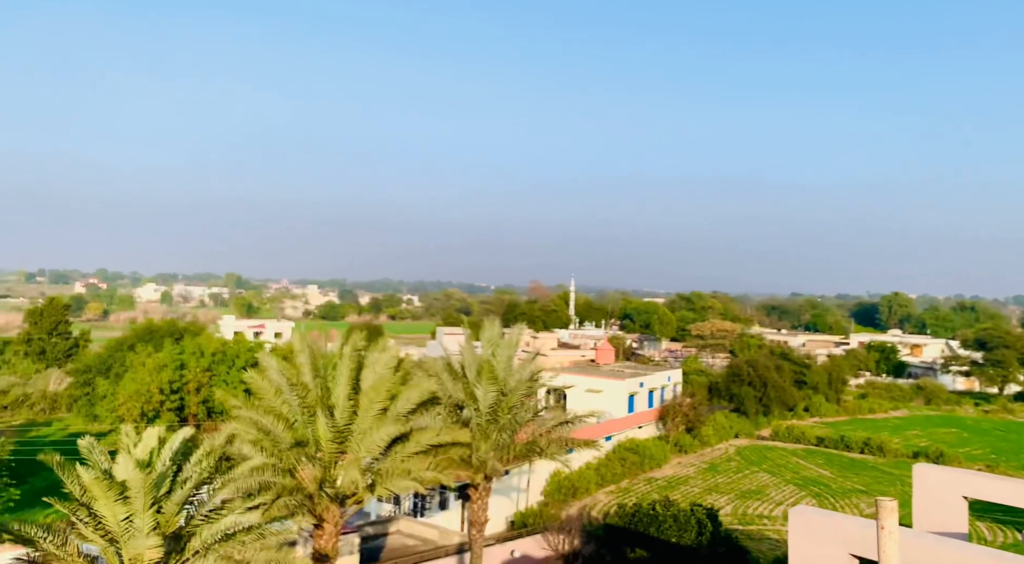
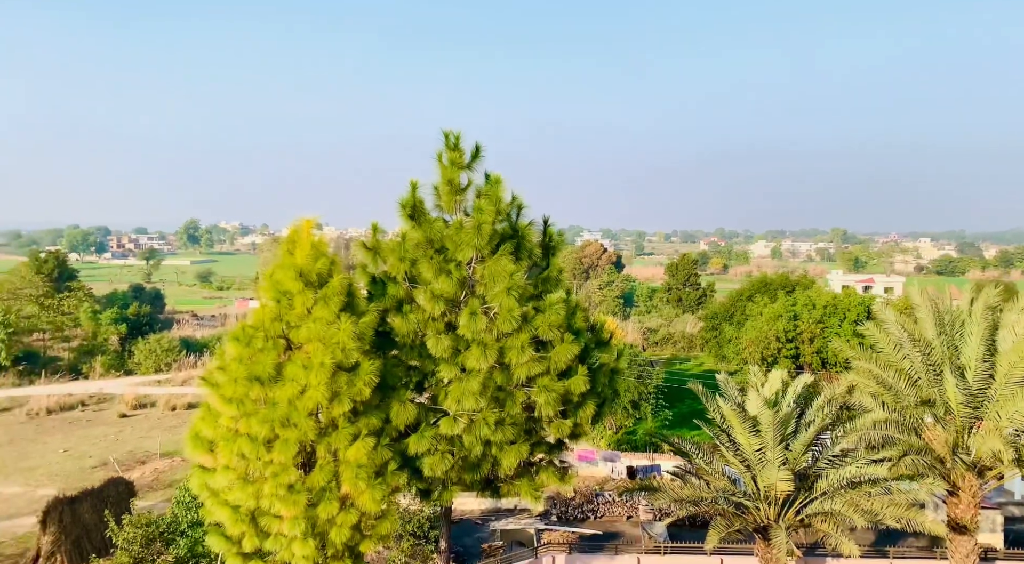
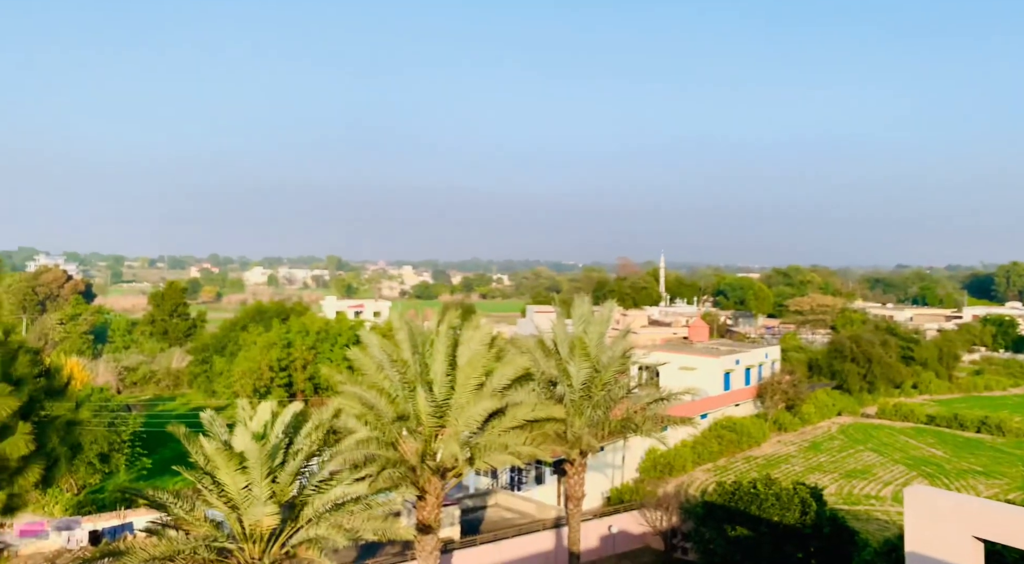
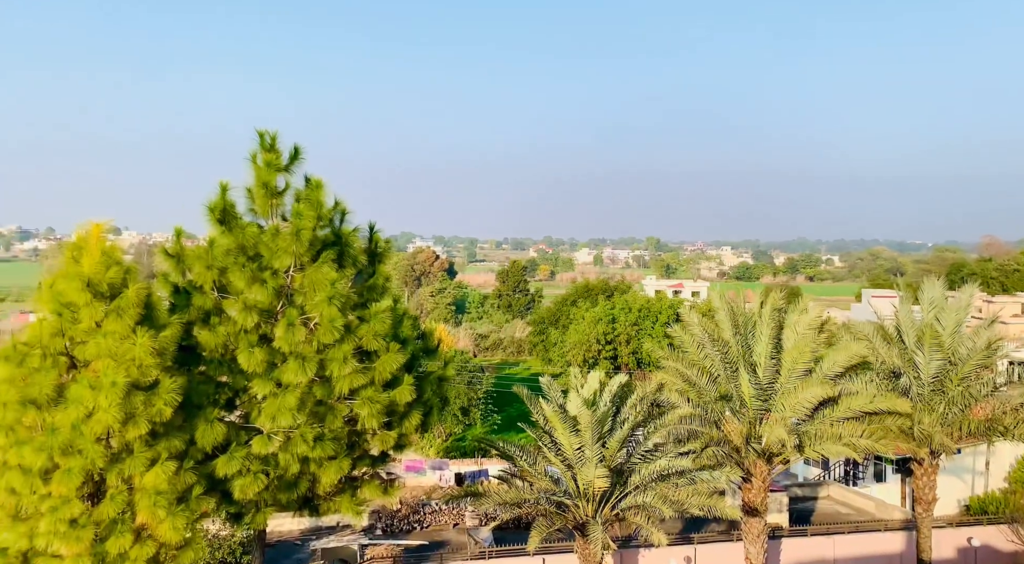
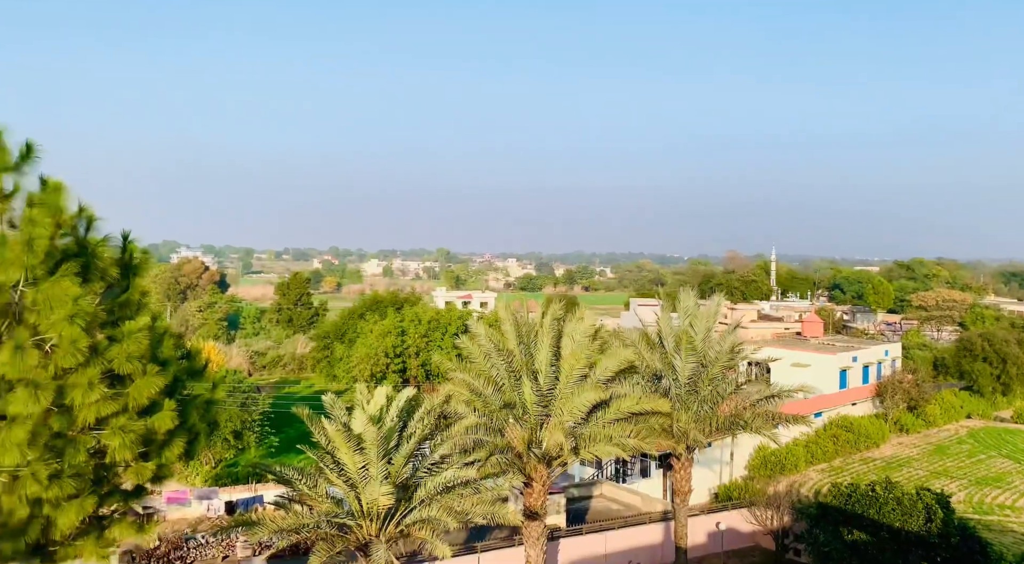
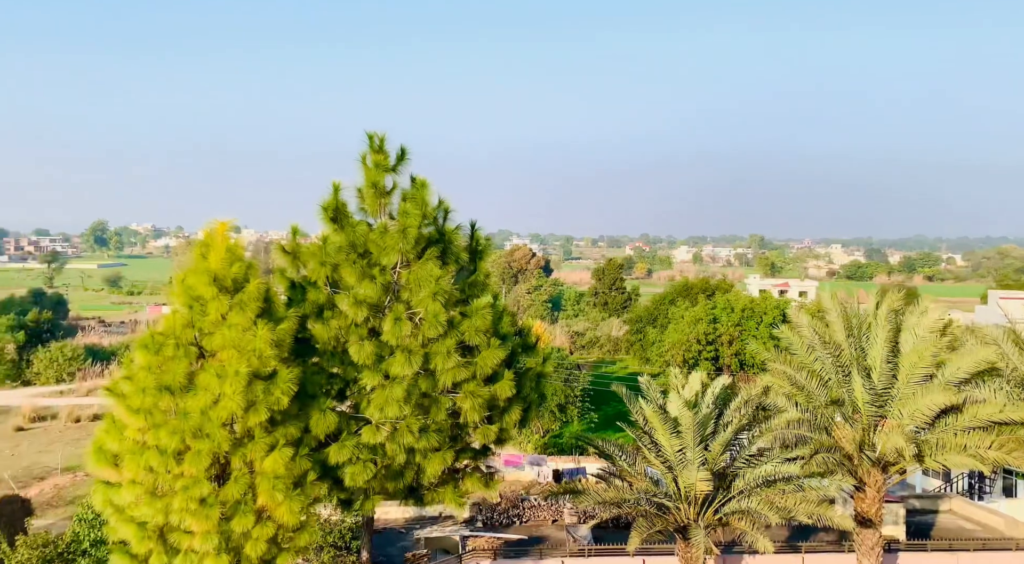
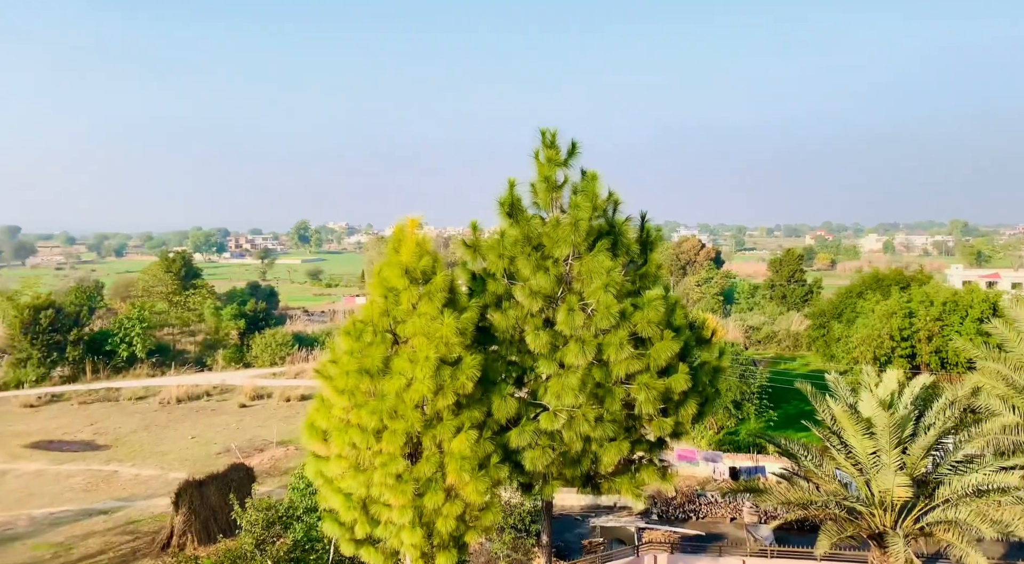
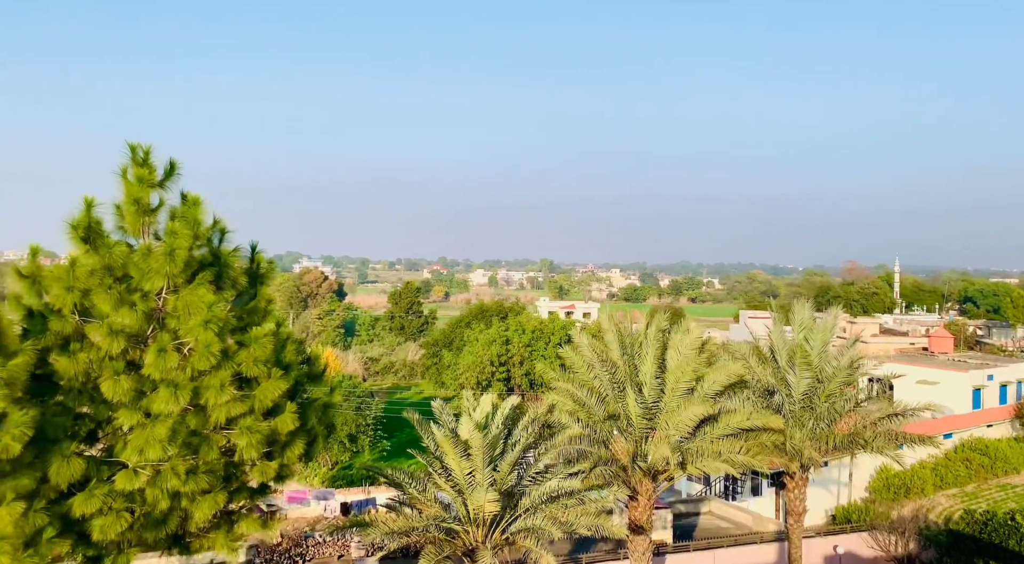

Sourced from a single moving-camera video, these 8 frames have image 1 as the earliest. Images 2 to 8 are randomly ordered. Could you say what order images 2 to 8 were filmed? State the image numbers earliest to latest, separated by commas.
3, 5, 8, 4, 6, 2, 7
